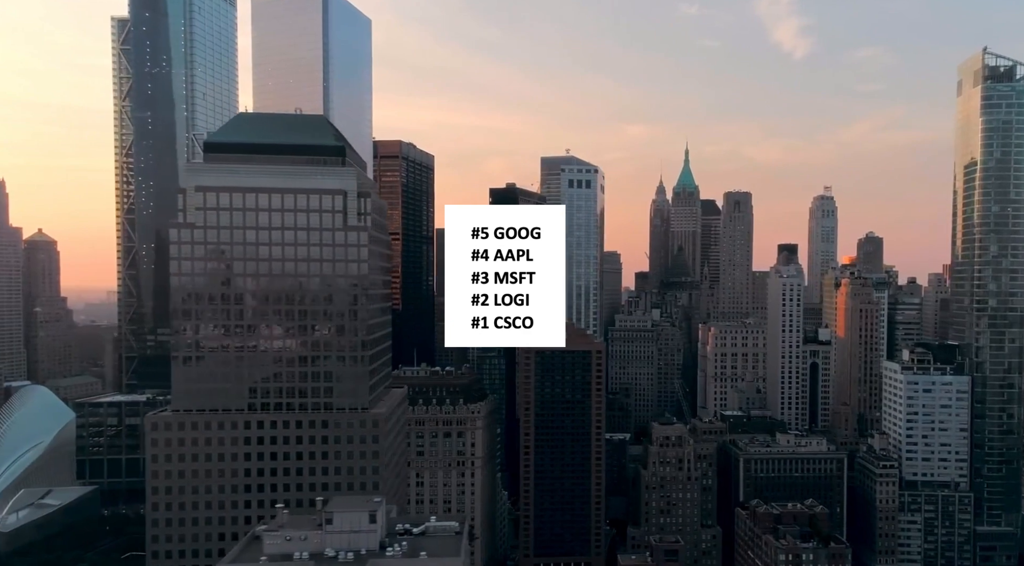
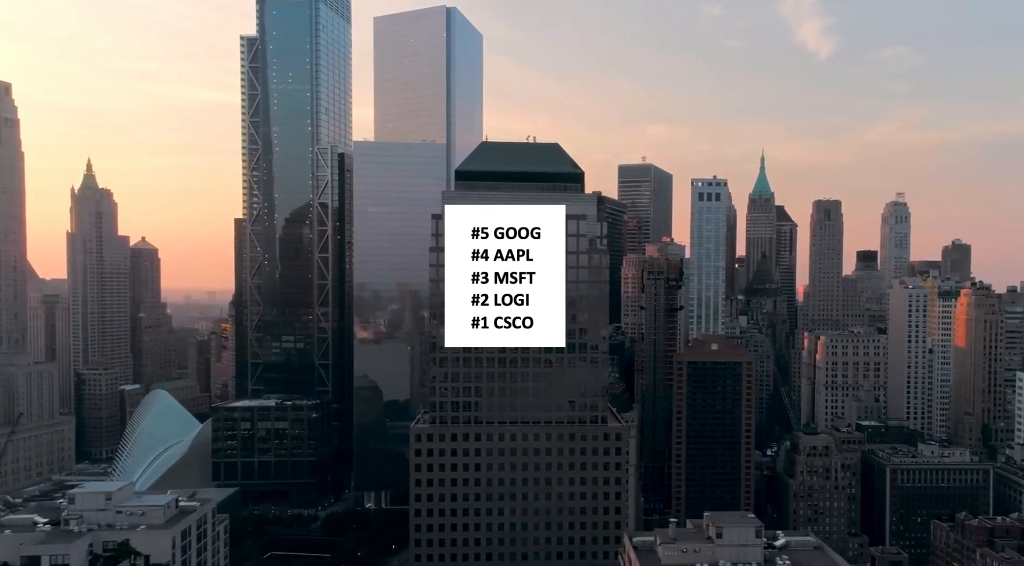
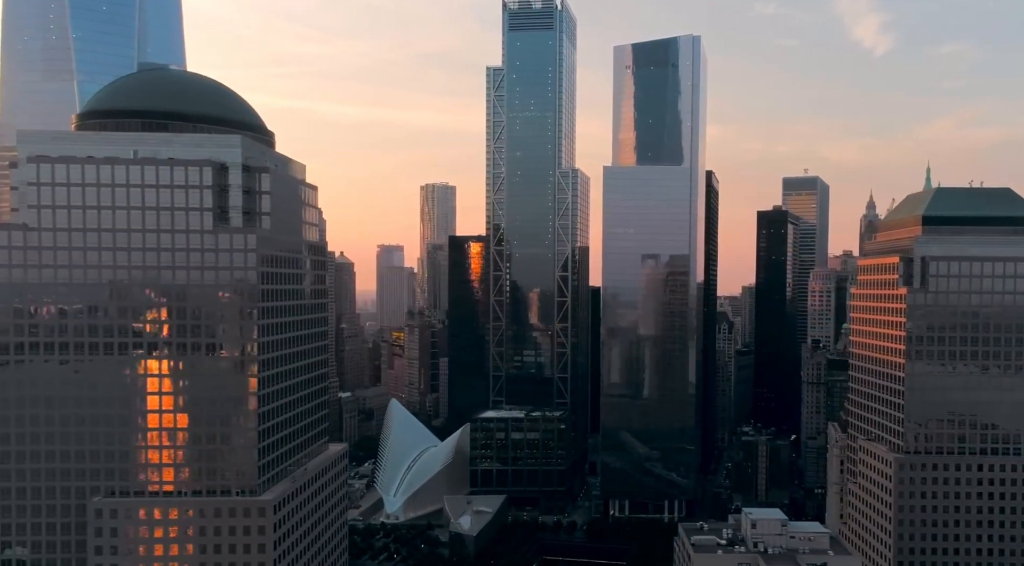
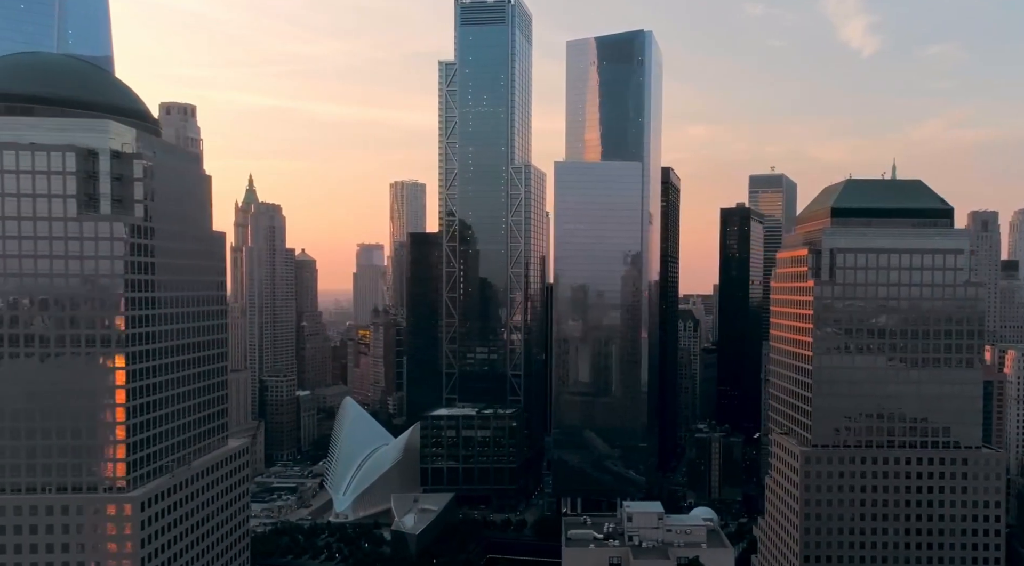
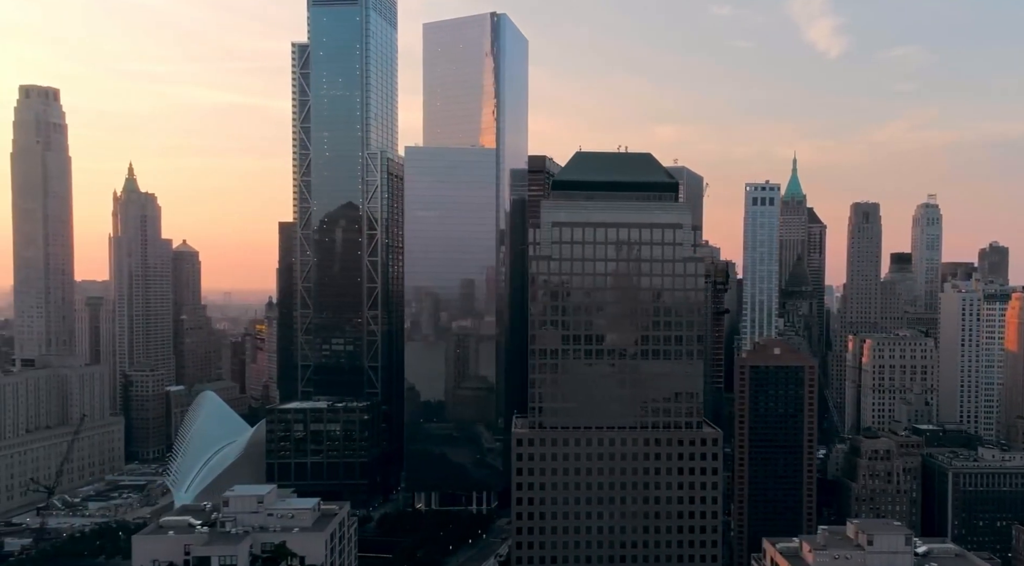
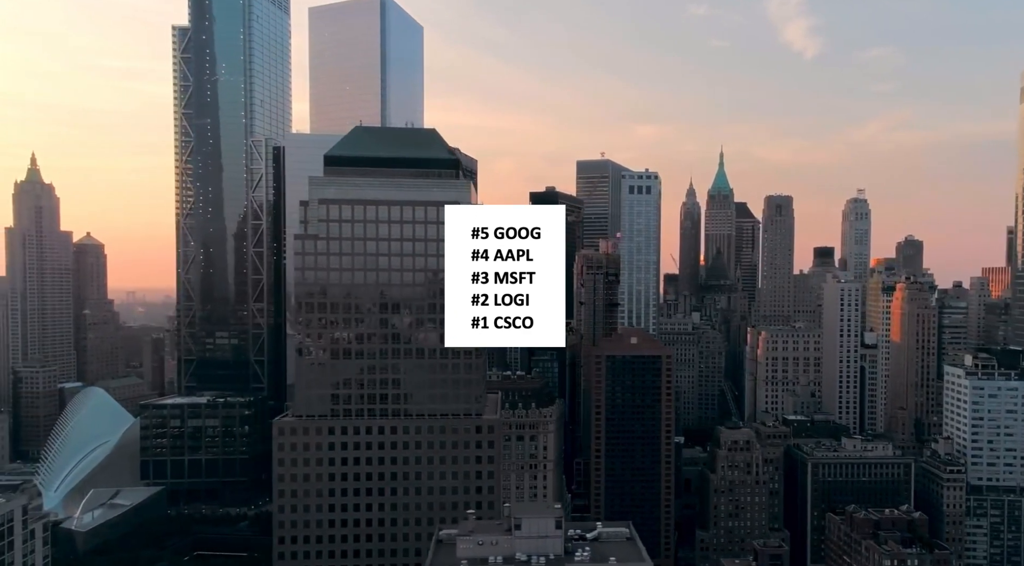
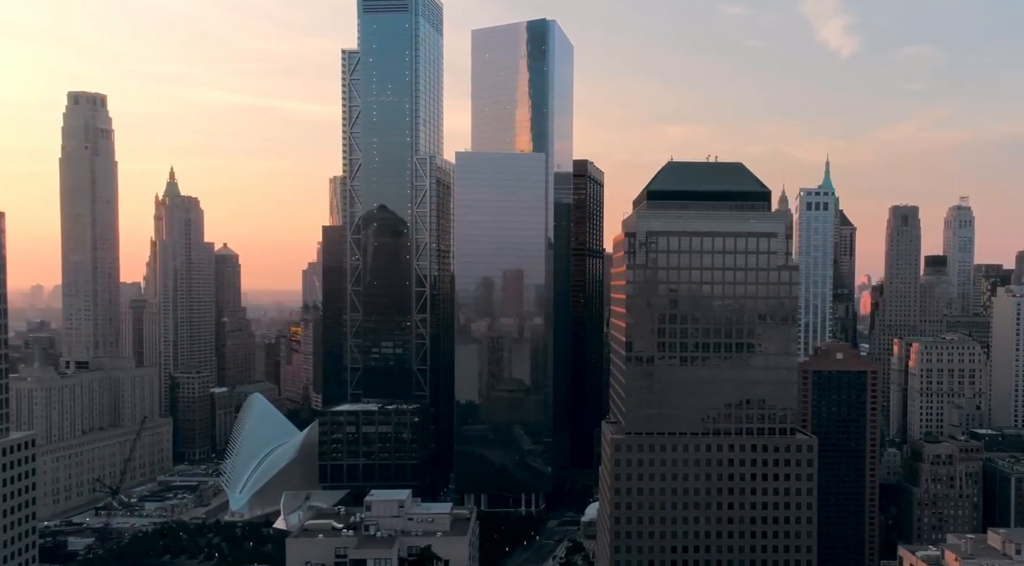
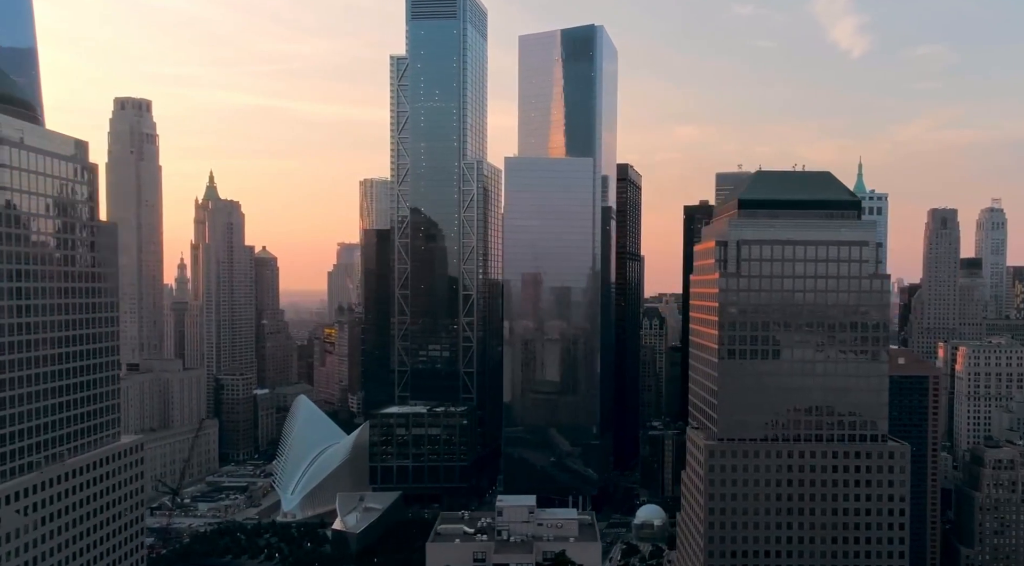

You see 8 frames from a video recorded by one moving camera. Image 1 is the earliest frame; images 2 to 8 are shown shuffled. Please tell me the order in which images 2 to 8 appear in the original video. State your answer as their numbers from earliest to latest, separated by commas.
6, 2, 5, 7, 8, 4, 3
